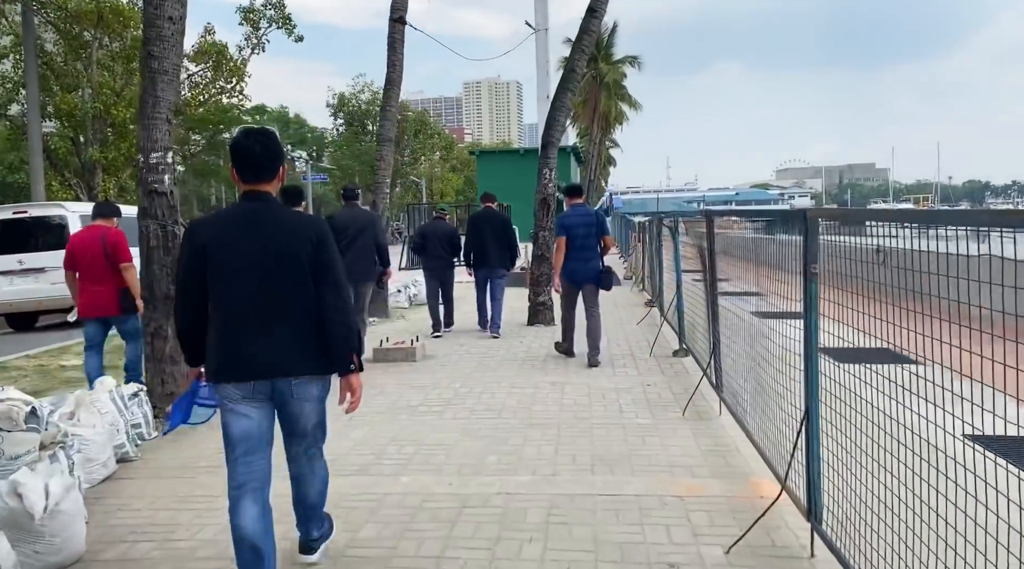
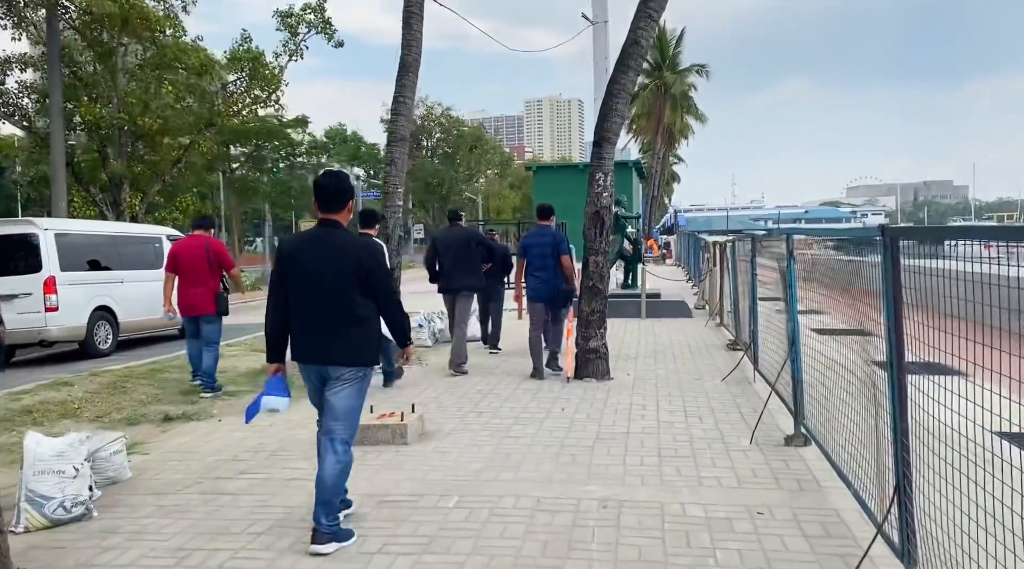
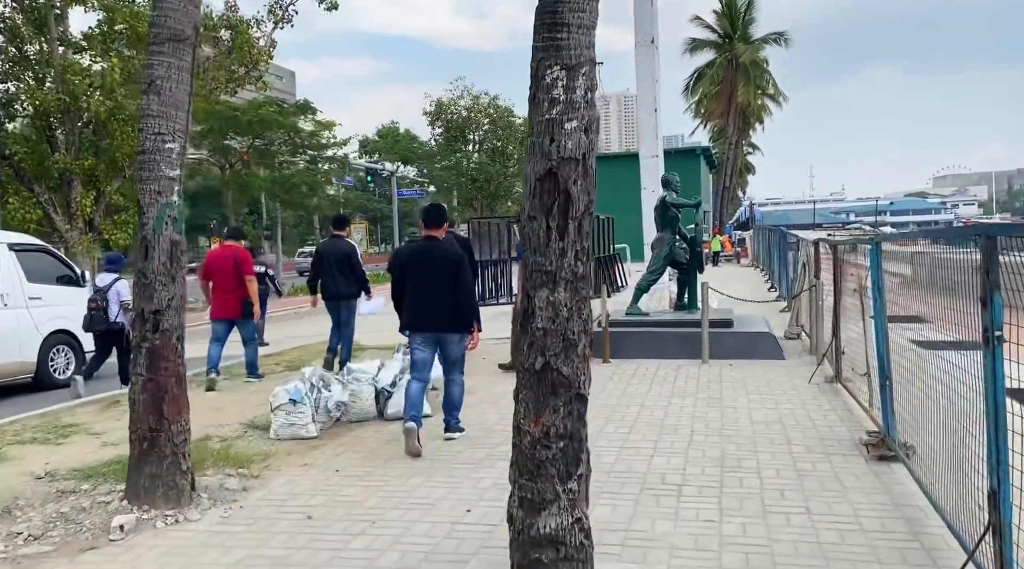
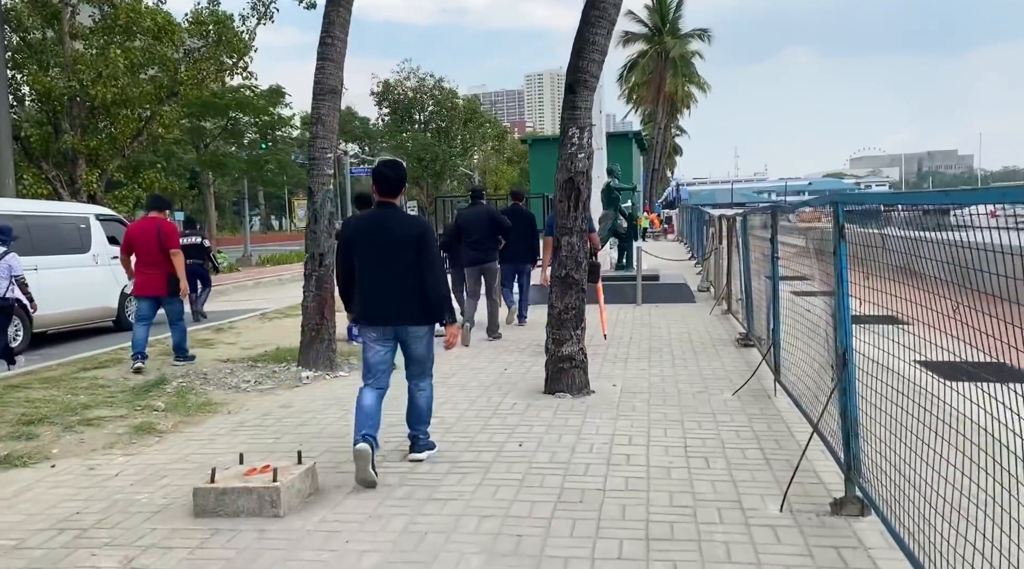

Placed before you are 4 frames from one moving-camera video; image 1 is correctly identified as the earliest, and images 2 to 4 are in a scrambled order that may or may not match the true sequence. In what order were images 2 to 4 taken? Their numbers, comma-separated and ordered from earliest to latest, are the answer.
2, 4, 3
